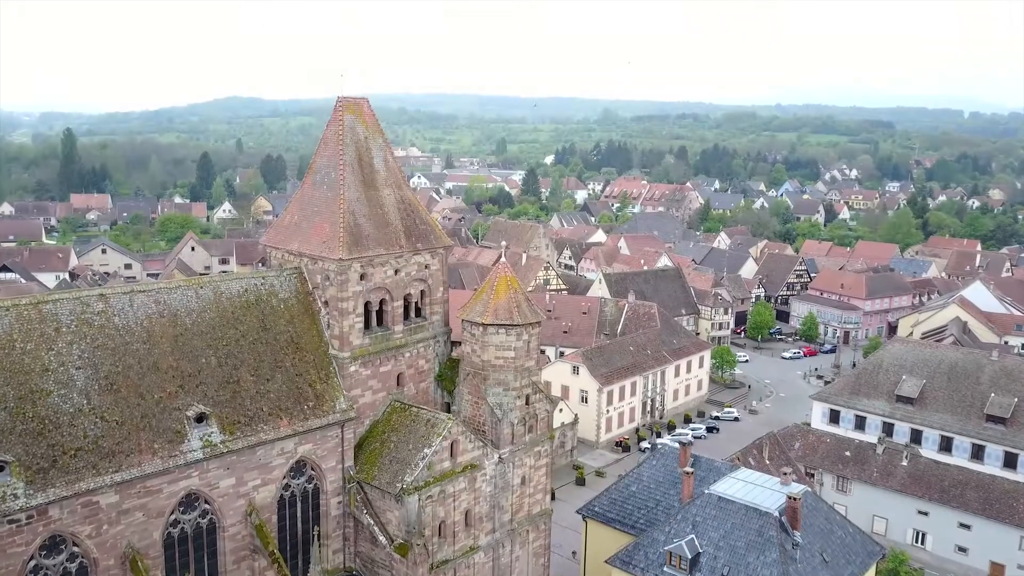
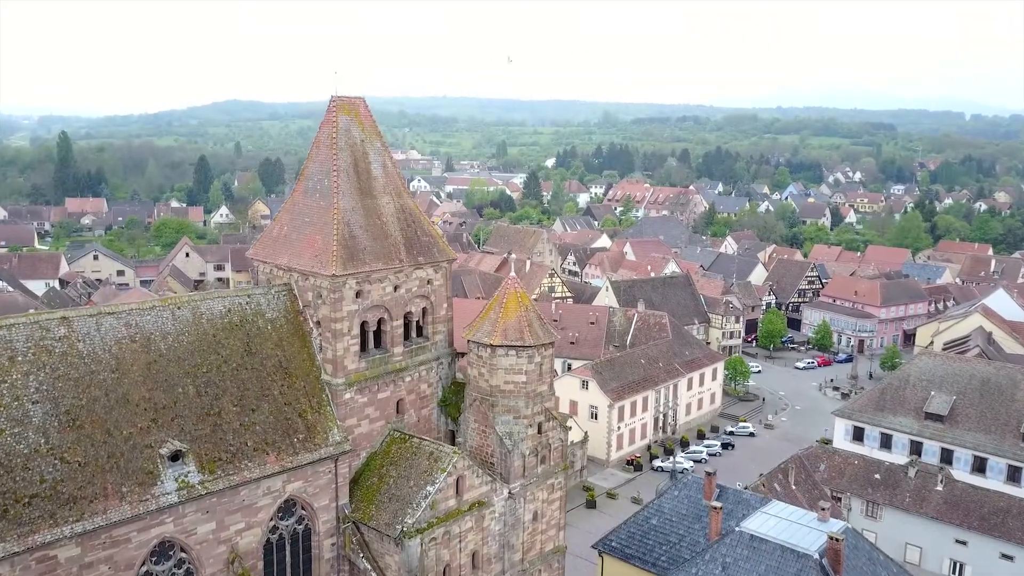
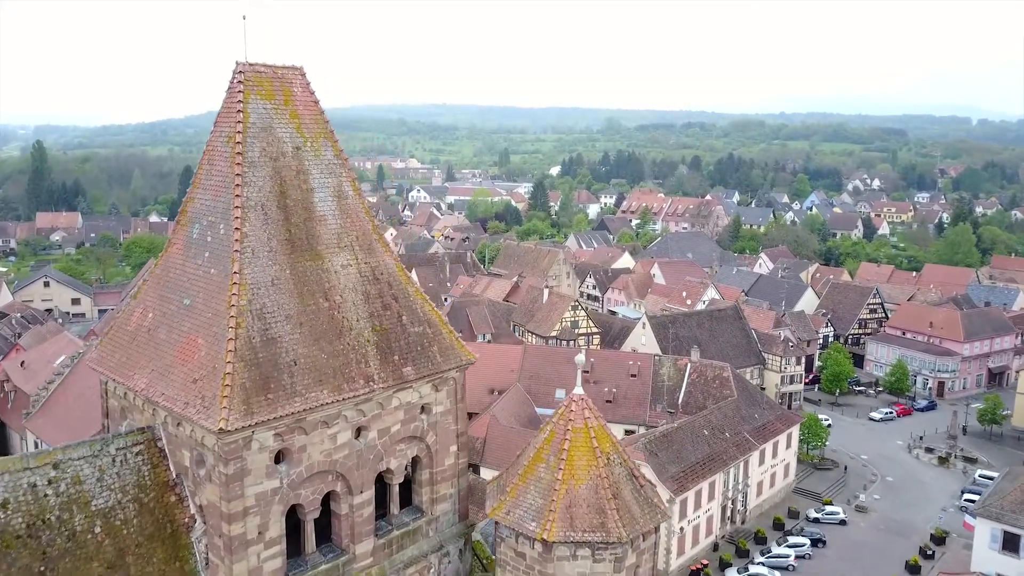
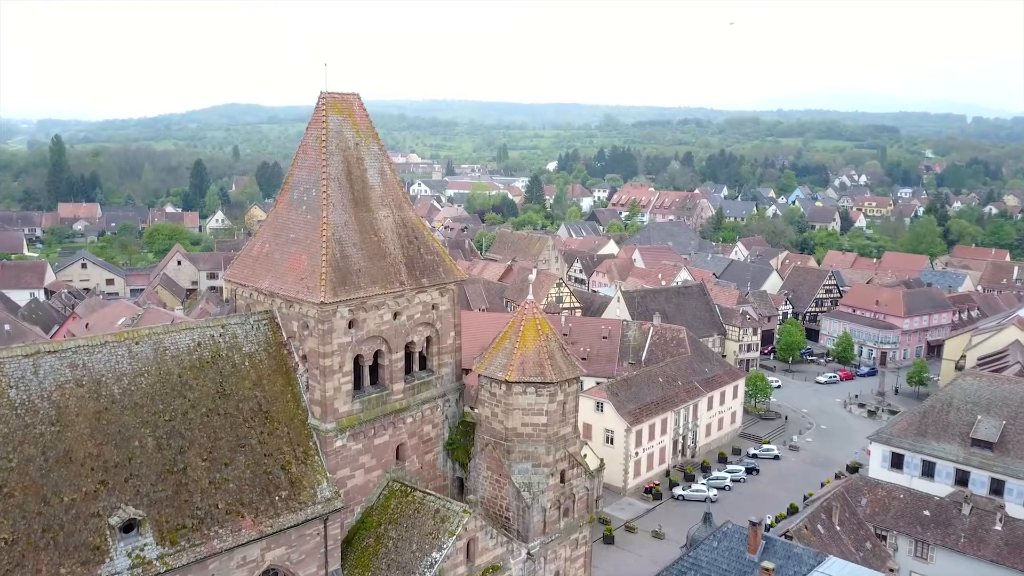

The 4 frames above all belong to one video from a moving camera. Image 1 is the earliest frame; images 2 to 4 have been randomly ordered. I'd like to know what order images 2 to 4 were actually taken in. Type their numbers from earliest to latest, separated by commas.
2, 4, 3
